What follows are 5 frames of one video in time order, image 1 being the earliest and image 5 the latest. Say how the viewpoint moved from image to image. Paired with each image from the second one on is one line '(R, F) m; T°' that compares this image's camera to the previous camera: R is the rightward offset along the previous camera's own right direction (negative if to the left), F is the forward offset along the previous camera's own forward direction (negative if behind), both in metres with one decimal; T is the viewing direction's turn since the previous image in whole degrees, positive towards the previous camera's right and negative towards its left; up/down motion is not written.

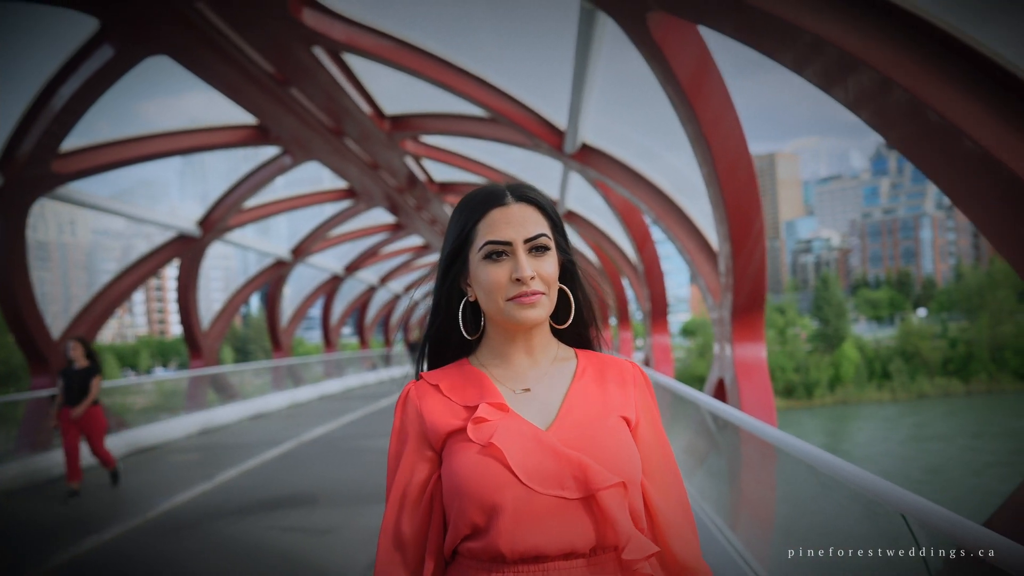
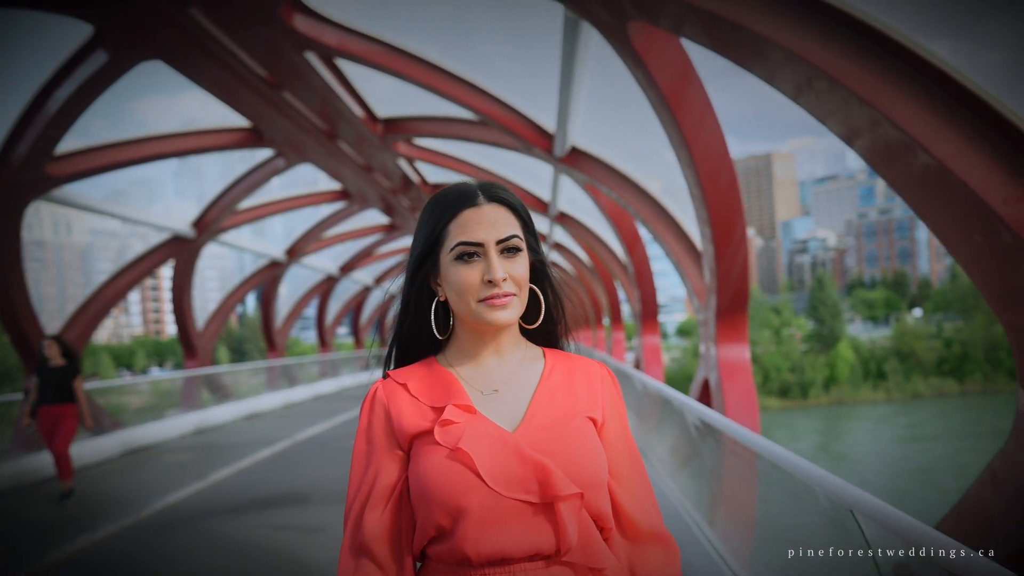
(+0.1, -0.1) m; 0°
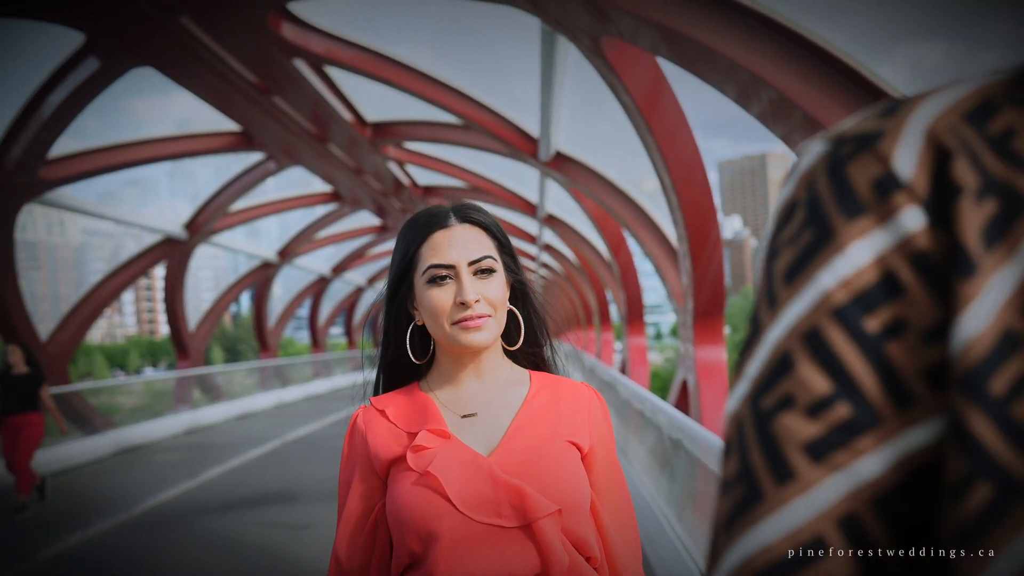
(+0.2, -0.2) m; 0°
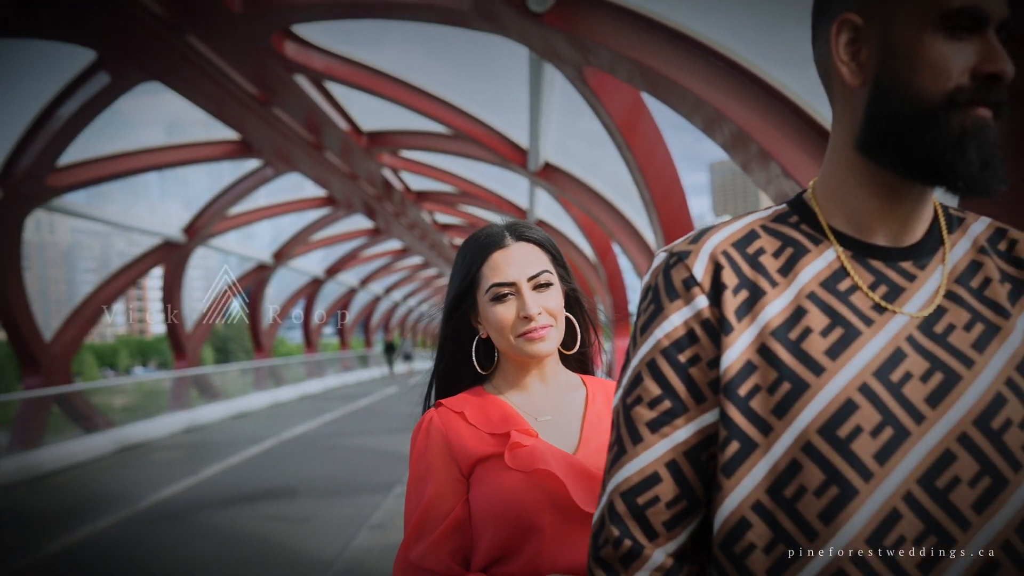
(0.0, -0.5) m; +1°
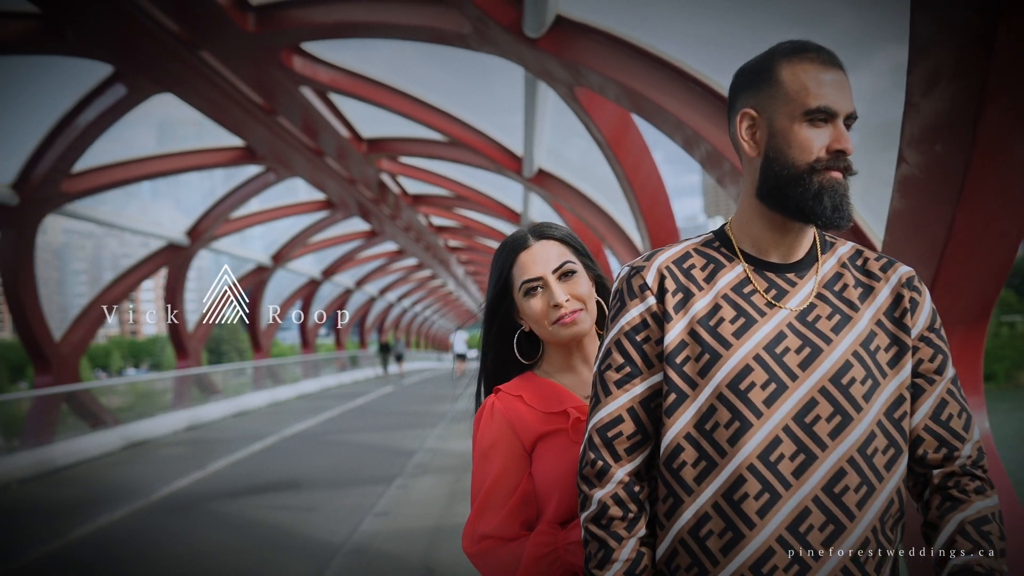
(0.0, -0.5) m; +1°
